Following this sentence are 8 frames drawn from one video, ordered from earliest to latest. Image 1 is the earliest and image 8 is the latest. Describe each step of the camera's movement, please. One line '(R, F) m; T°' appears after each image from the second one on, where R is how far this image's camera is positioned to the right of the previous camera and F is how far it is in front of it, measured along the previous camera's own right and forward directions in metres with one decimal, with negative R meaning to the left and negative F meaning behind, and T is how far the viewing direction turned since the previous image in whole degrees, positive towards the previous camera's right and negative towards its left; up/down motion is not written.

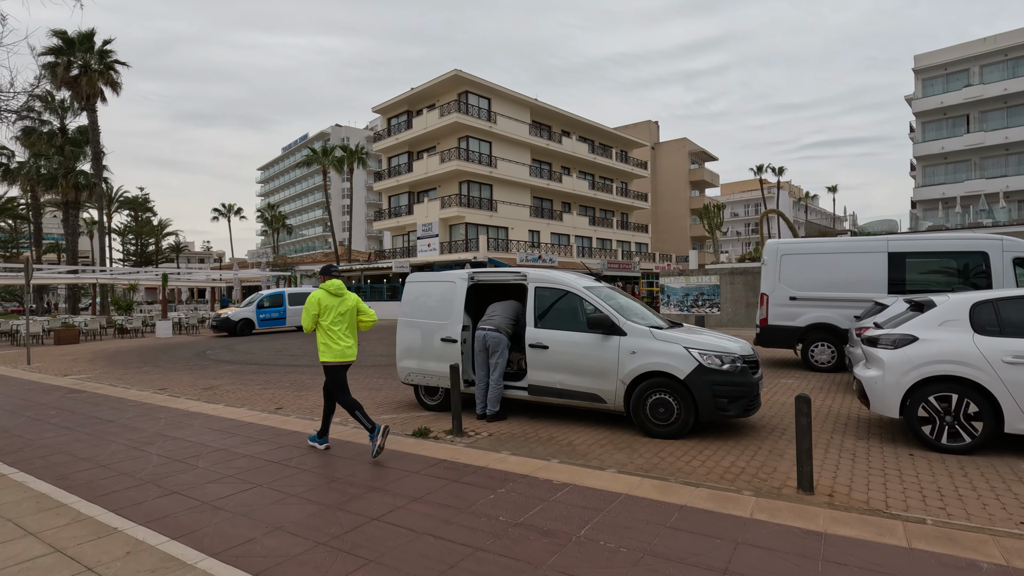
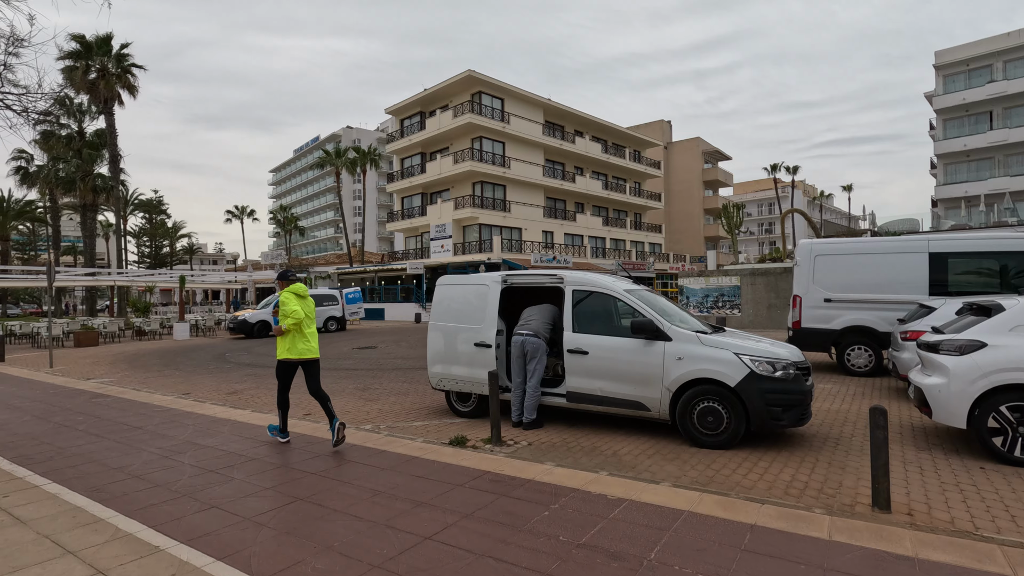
(-0.3, +0.2) m; -1°
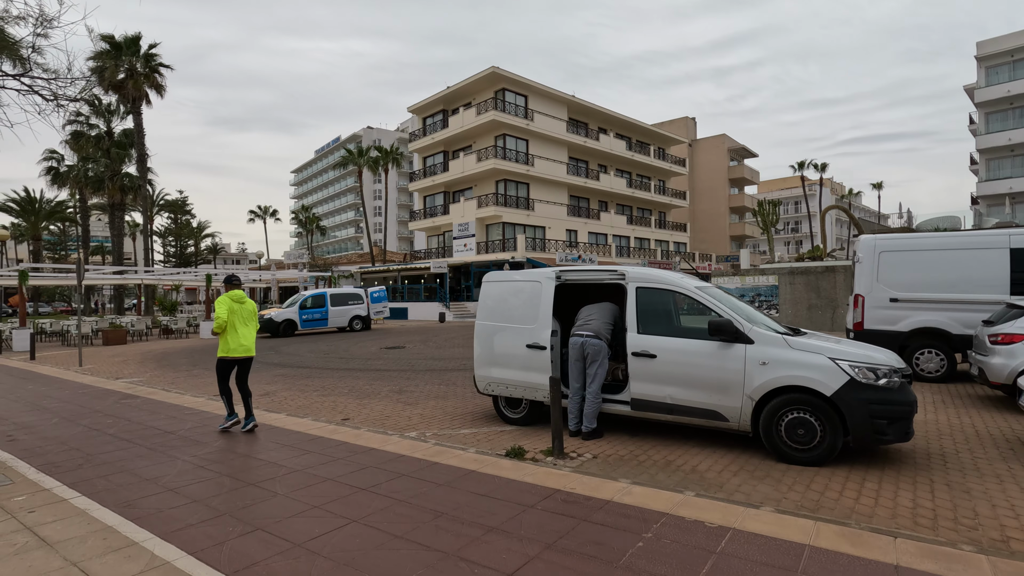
(-0.4, +0.5) m; -2°
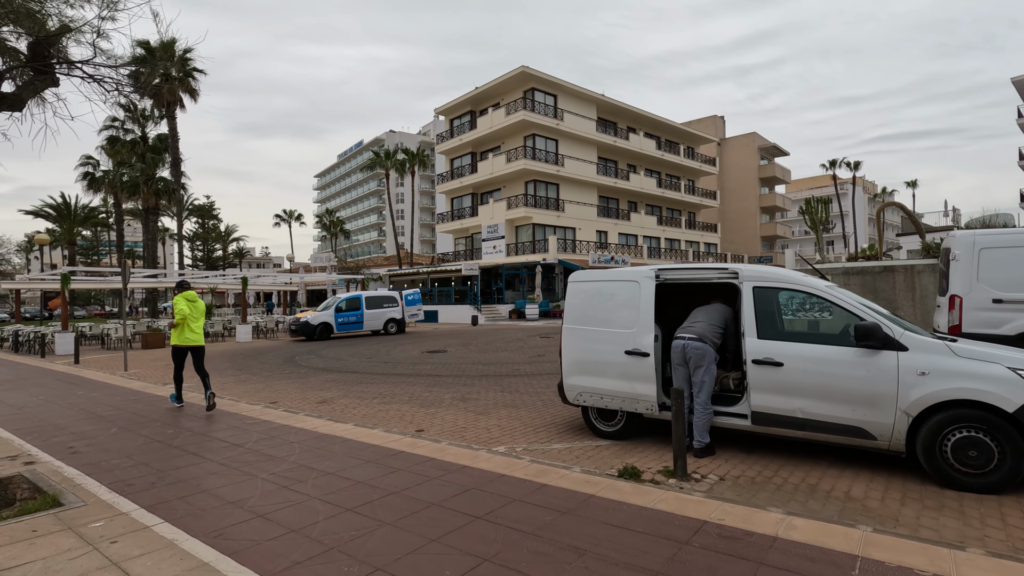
(-0.8, +0.5) m; -2°
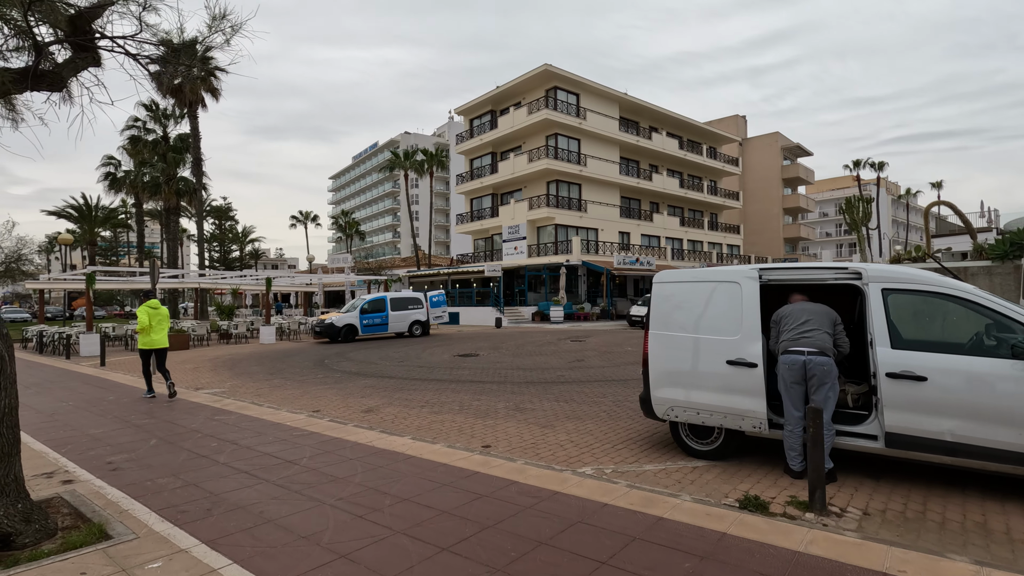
(-0.7, +0.6) m; -1°
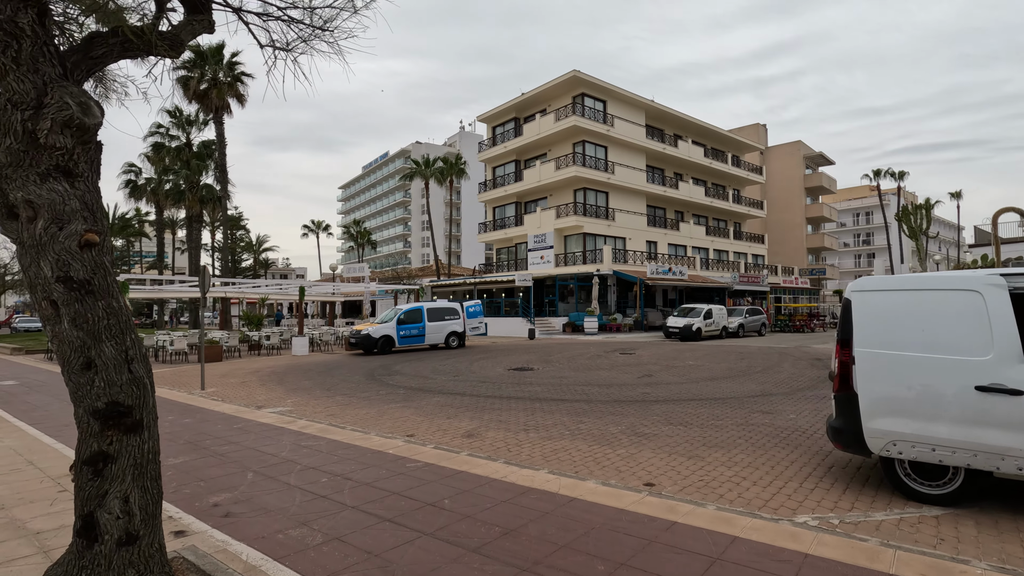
(-1.5, +0.9) m; 0°
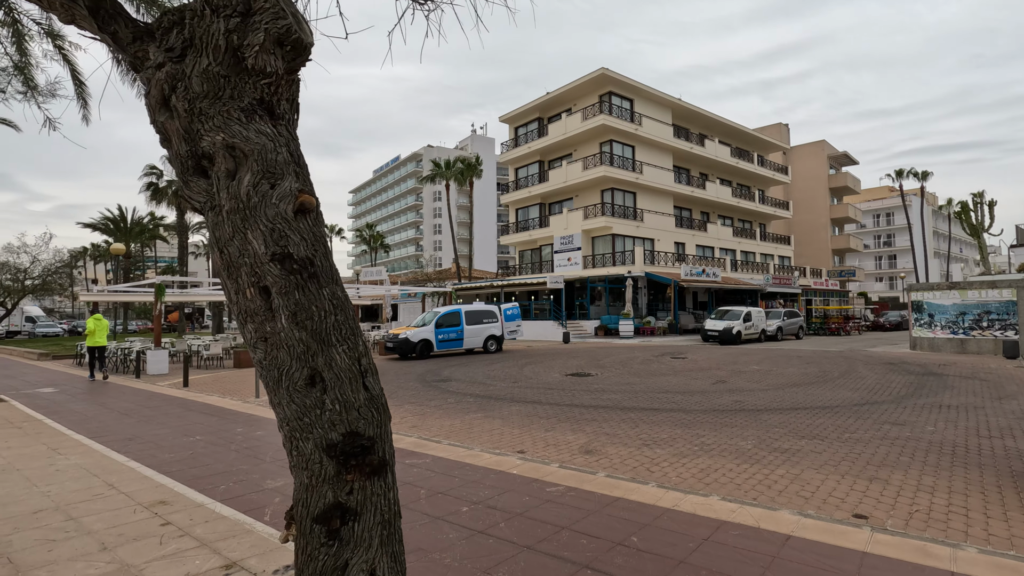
(-1.3, +0.8) m; -1°
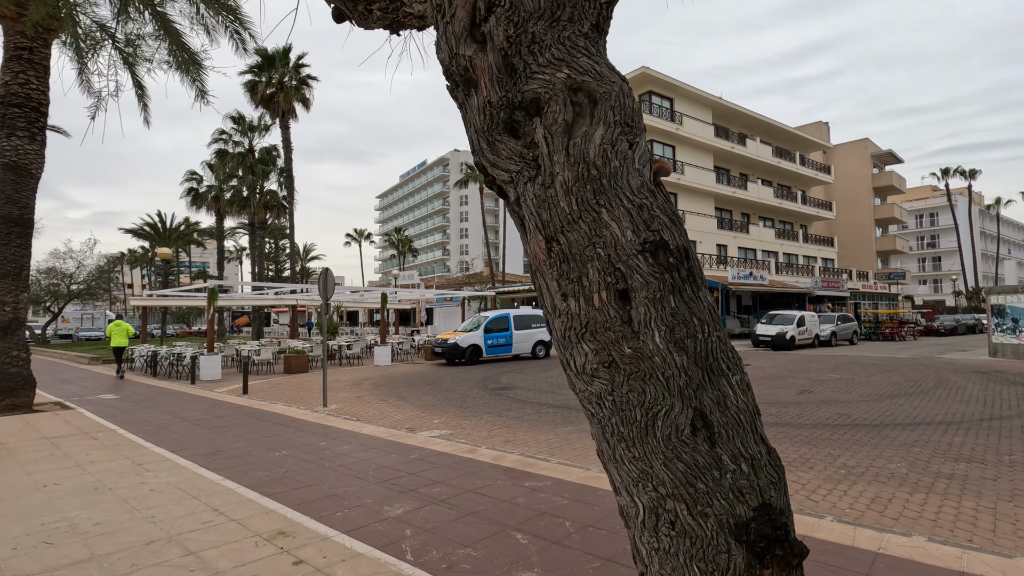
(-1.1, +0.6) m; -2°
